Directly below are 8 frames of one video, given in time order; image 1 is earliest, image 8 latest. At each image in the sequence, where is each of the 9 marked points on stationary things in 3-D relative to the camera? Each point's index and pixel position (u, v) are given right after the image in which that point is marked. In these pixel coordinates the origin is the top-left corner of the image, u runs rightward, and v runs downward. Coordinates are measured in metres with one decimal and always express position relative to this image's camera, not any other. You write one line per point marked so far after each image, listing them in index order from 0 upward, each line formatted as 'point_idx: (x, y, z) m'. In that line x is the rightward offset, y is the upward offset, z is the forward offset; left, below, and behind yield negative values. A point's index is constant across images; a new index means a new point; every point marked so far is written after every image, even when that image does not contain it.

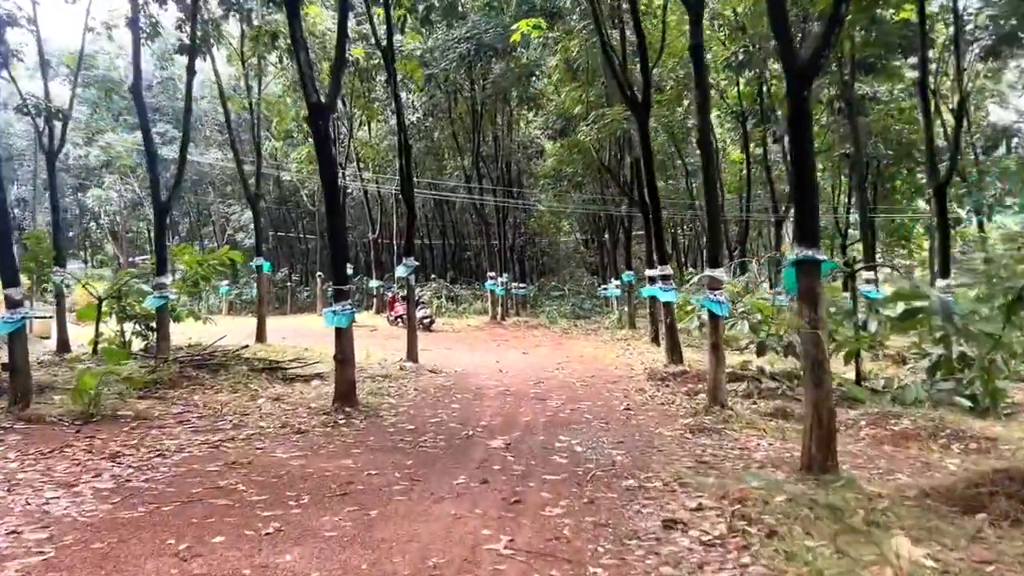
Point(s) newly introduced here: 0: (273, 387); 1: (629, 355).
0: (-2.6, -1.1, +9.5) m
1: (+1.6, -0.9, +12.2) m
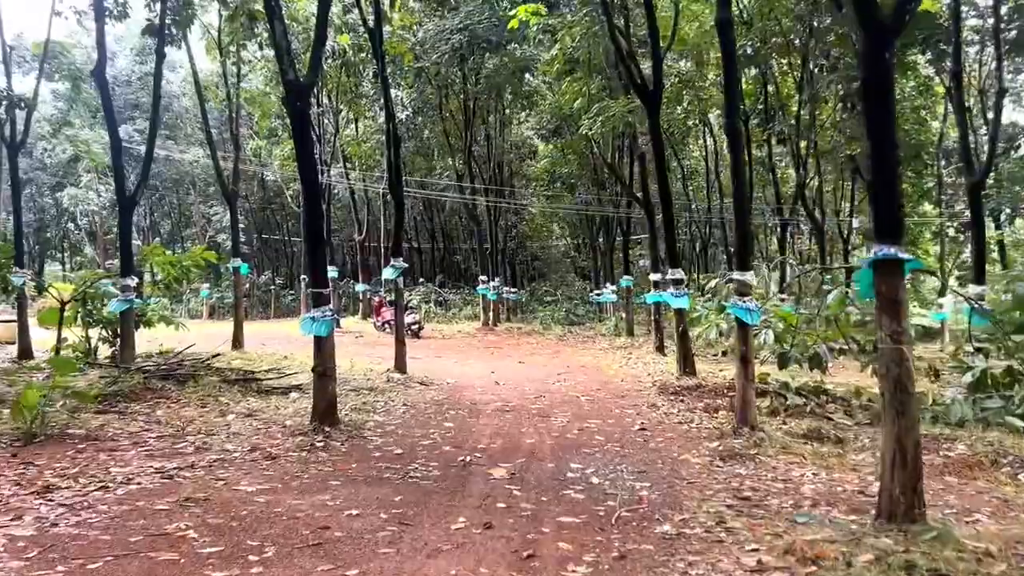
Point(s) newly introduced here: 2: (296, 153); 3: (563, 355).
0: (-2.6, -1.1, +8.6) m
1: (+1.6, -1.0, +11.4) m
2: (-1.7, +1.1, +6.9) m
3: (+0.8, -1.0, +13.4) m
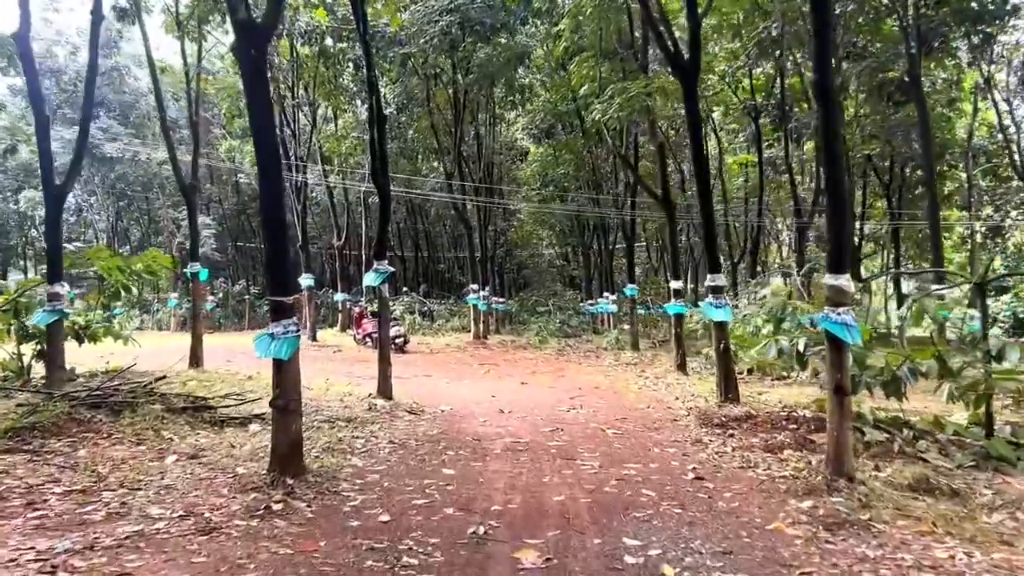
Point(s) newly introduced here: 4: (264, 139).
0: (-2.5, -1.2, +7.0) m
1: (+1.6, -1.1, +9.8) m
2: (-1.6, +1.0, +5.2) m
3: (+0.8, -1.1, +11.9) m
4: (-1.5, +0.9, +5.3) m
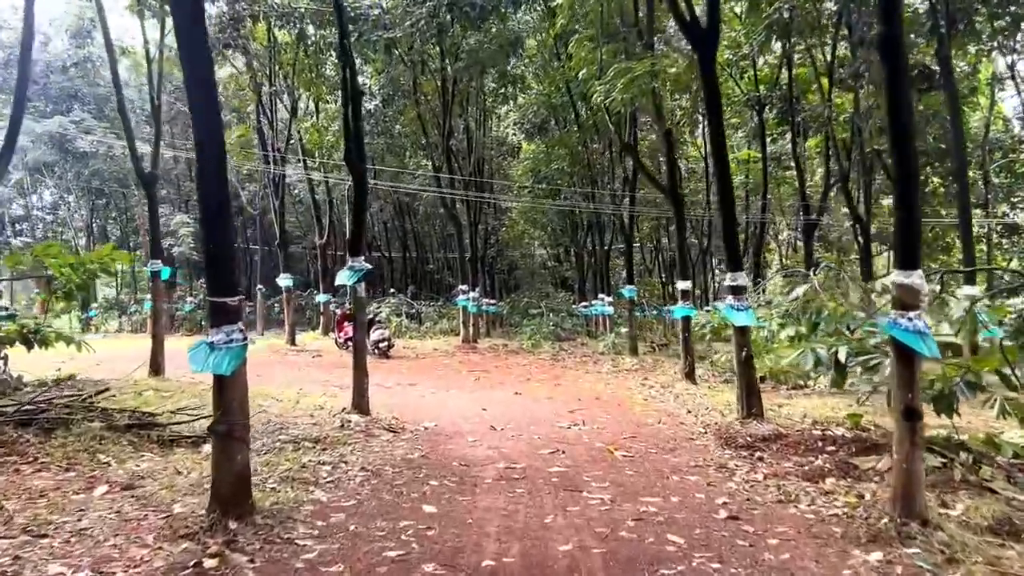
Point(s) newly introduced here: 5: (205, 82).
0: (-2.5, -1.2, +6.0) m
1: (+1.5, -1.1, +8.9) m
2: (-1.6, +1.0, +4.3) m
3: (+0.7, -1.2, +10.9) m
4: (-1.5, +0.9, +4.3) m
5: (-1.5, +1.0, +4.3) m
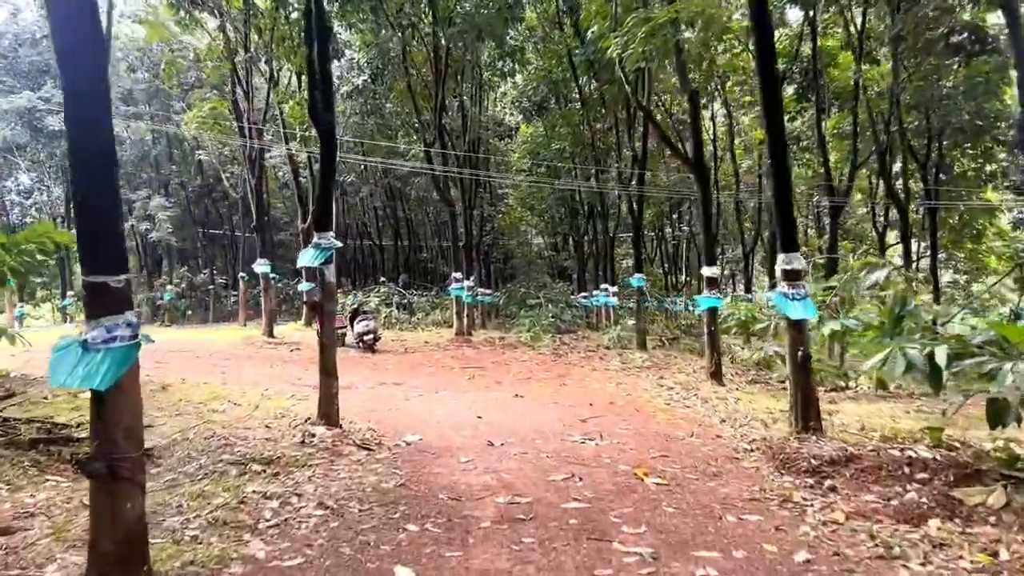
0: (-2.5, -1.1, +4.7) m
1: (+1.5, -1.0, +7.6) m
2: (-1.5, +1.1, +2.9) m
3: (+0.7, -1.0, +9.6) m
4: (-1.5, +1.0, +3.0) m
5: (-1.4, +1.1, +2.9) m
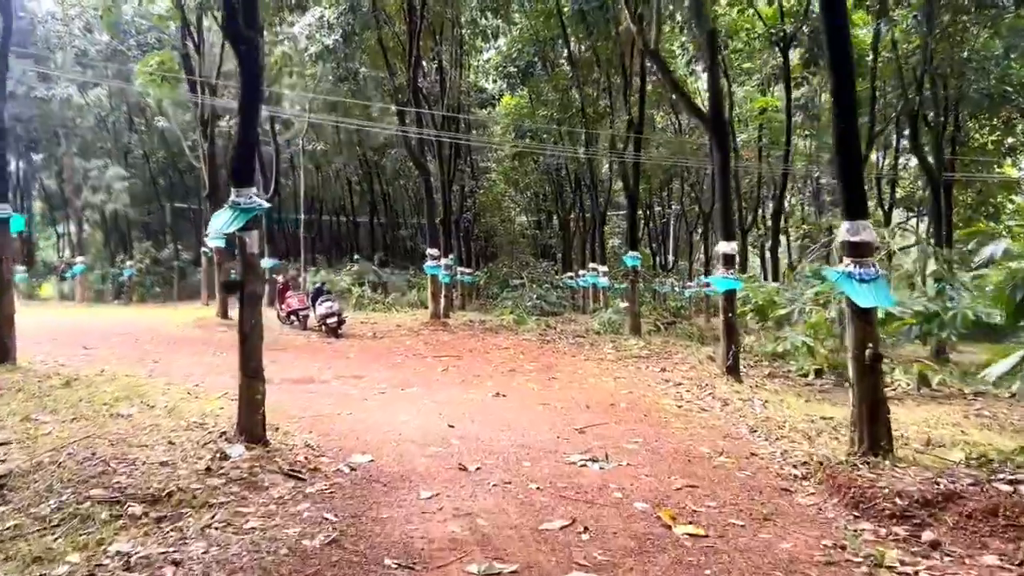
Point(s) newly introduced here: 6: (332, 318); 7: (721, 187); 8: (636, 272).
0: (-2.6, -0.9, +3.3) m
1: (+1.4, -0.8, +6.3) m
2: (-1.6, +1.2, +1.5) m
3: (+0.5, -0.8, +8.3) m
4: (-1.5, +1.0, +1.6) m
5: (-1.5, +1.1, +1.5) m
6: (-2.4, -0.4, +11.6) m
7: (+1.8, +0.8, +7.5) m
8: (+1.9, +0.3, +13.6) m
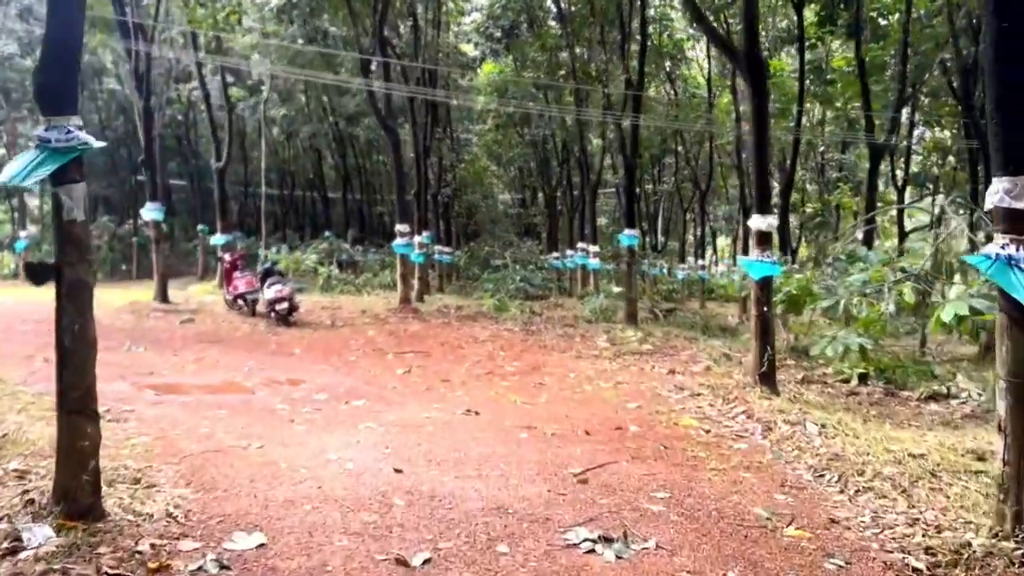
0: (-2.7, -0.9, +1.7) m
1: (+1.2, -0.8, +4.7) m
2: (-1.6, +1.2, -0.1) m
3: (+0.3, -0.7, +6.7) m
4: (-1.5, +1.0, -0.1) m
5: (-1.5, +1.1, -0.1) m
6: (-2.6, -0.2, +10.0) m
7: (+1.6, +0.9, +5.9) m
8: (+1.6, +0.5, +12.1) m
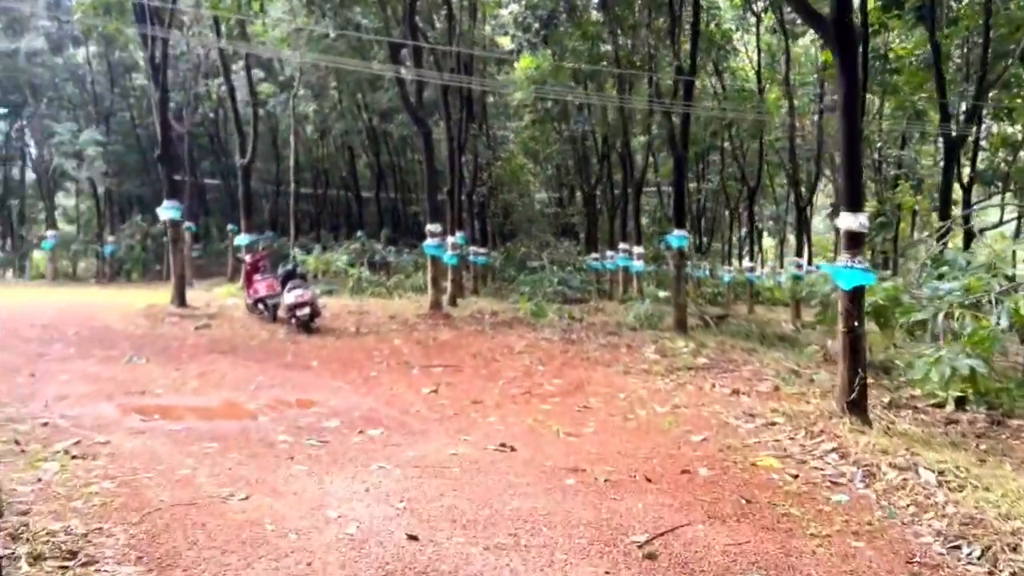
0: (-2.6, -1.0, +1.0) m
1: (+1.4, -0.8, +3.9) m
2: (-1.6, +1.1, -0.9) m
3: (+0.6, -0.7, +5.9) m
4: (-1.5, +1.0, -0.8) m
5: (-1.5, +1.1, -0.9) m
6: (-2.2, -0.2, +9.3) m
7: (+1.9, +0.9, +5.0) m
8: (+2.1, +0.4, +11.2) m
